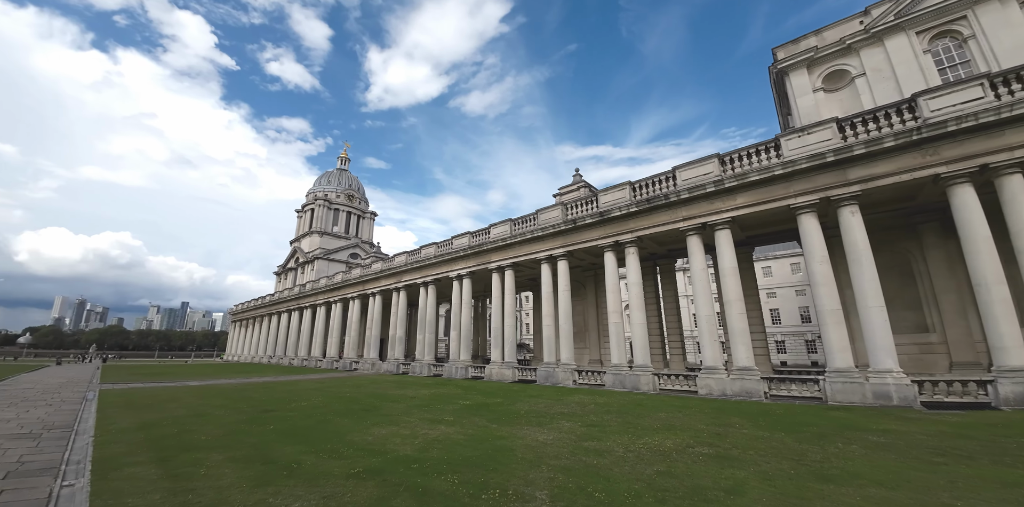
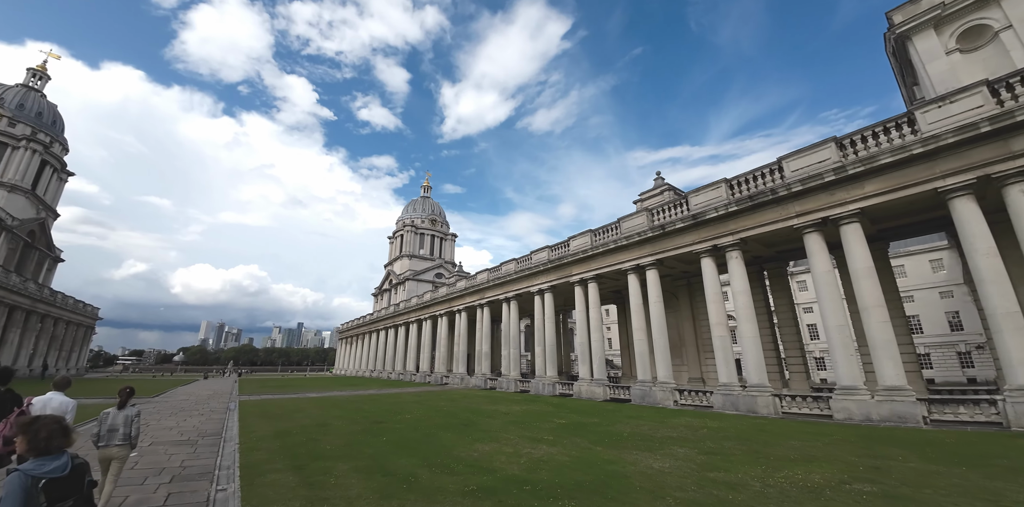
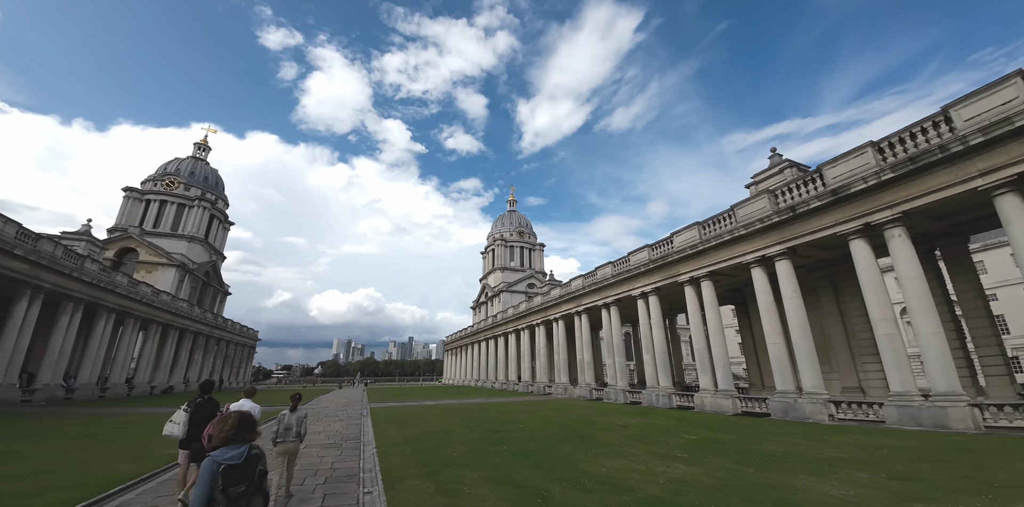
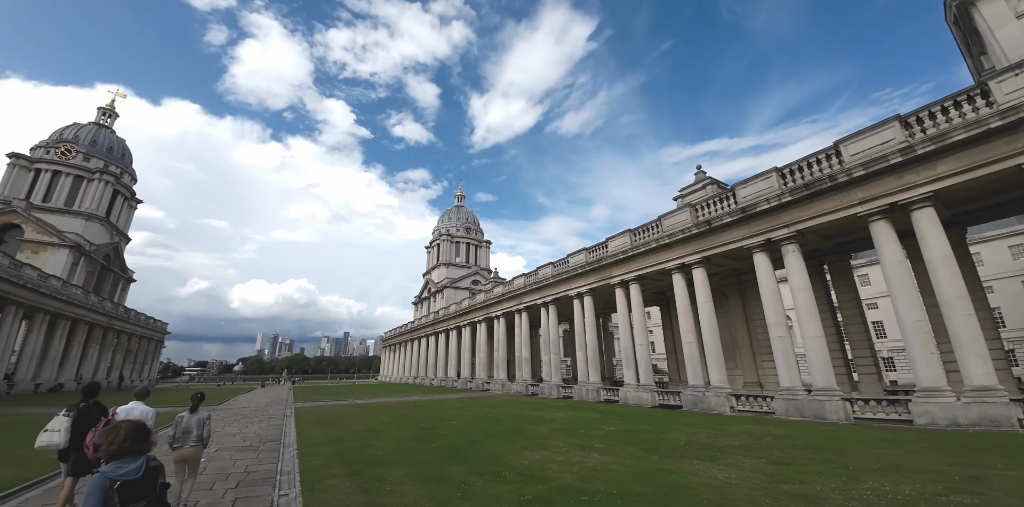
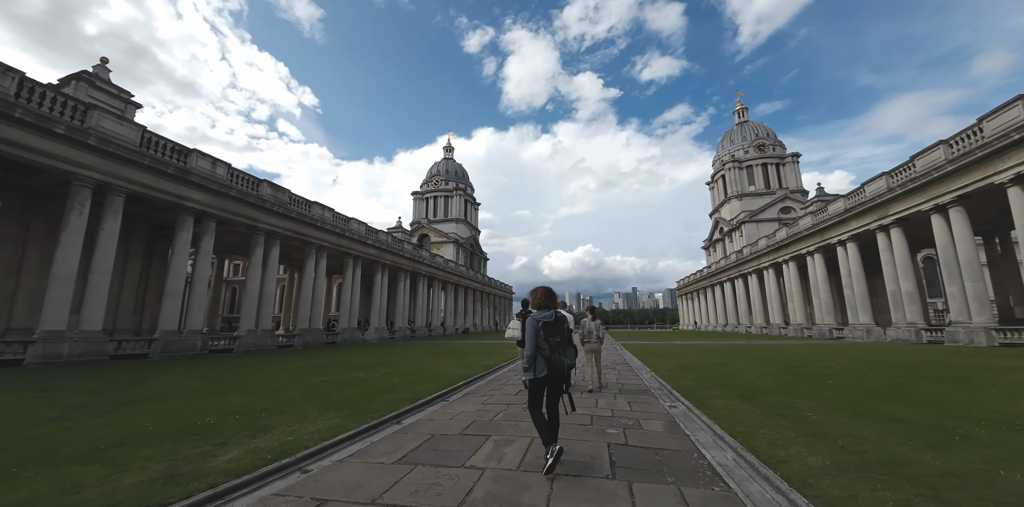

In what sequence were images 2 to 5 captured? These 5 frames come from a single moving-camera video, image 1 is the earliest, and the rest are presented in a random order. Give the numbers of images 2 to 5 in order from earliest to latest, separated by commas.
2, 4, 3, 5
